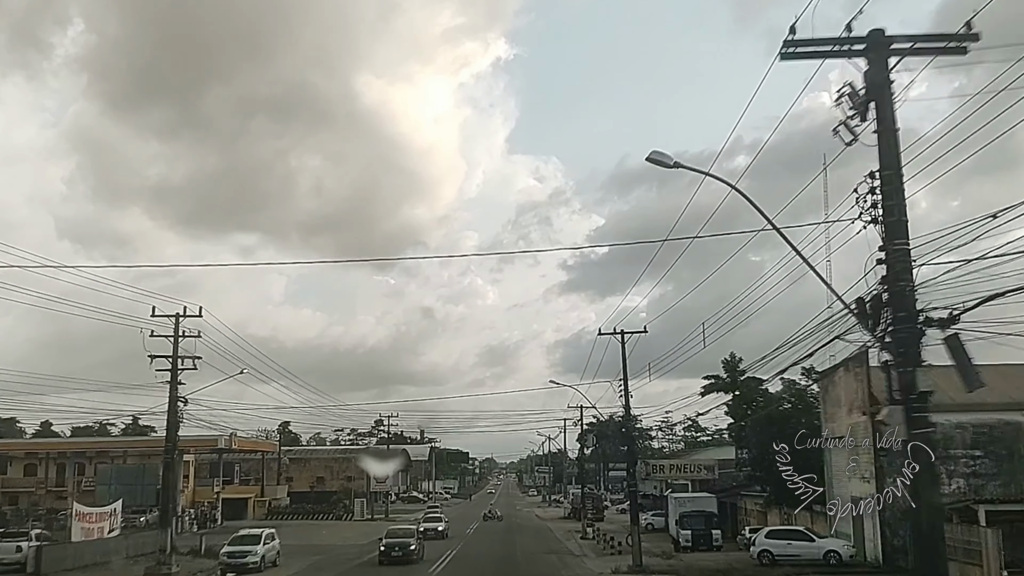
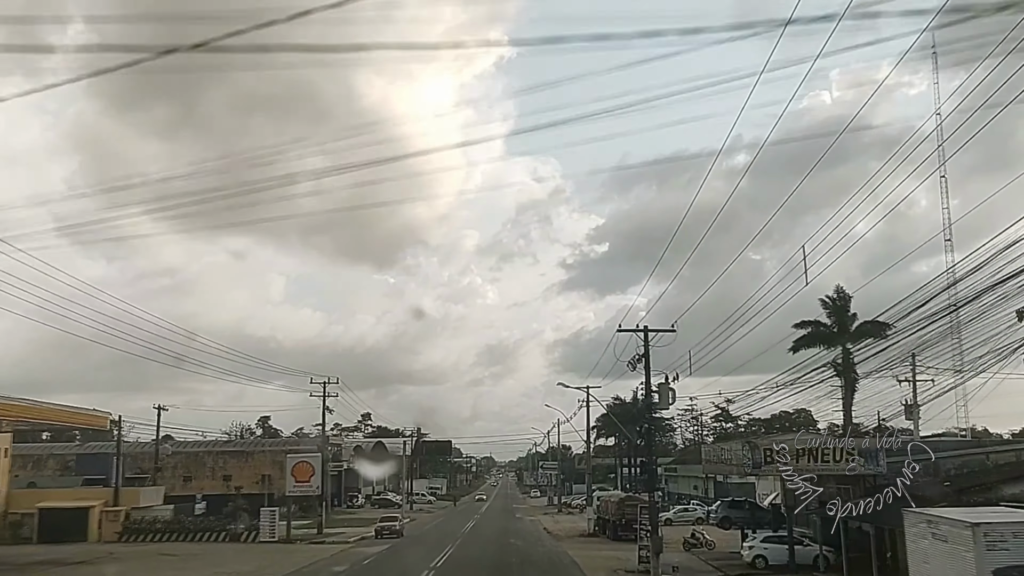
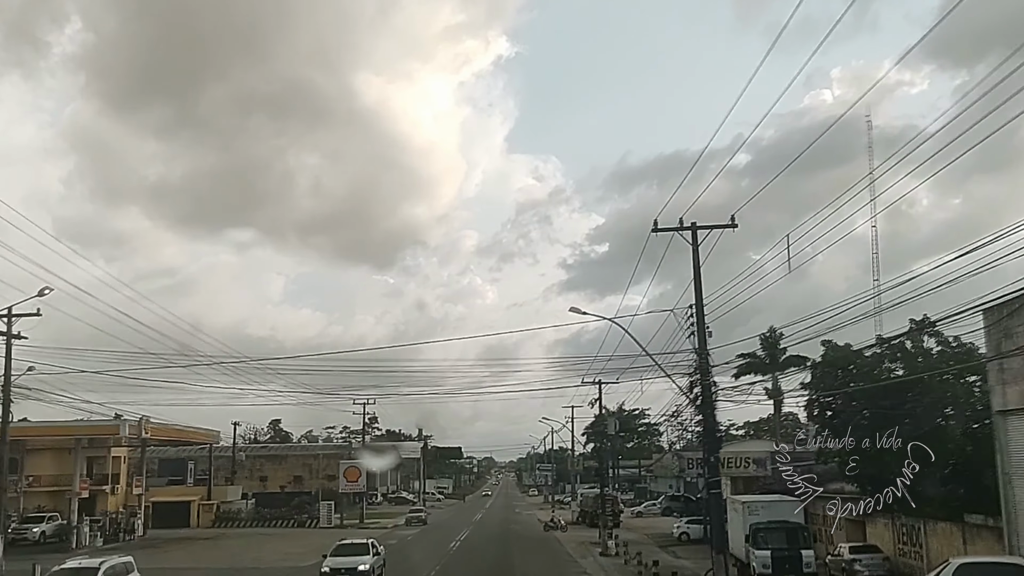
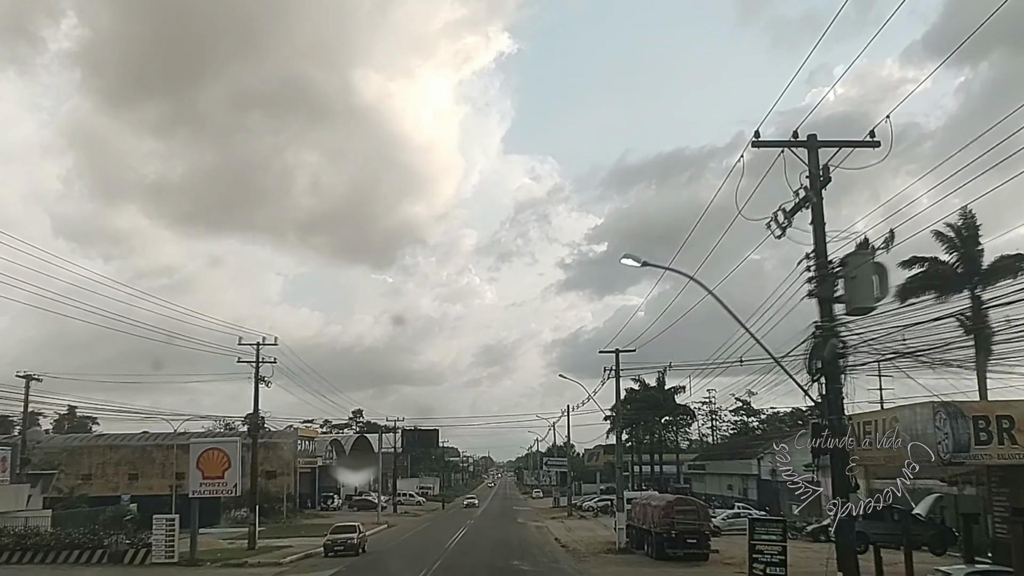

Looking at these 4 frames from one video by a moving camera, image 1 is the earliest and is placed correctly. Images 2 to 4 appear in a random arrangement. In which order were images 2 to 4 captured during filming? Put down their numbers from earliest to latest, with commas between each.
3, 2, 4
